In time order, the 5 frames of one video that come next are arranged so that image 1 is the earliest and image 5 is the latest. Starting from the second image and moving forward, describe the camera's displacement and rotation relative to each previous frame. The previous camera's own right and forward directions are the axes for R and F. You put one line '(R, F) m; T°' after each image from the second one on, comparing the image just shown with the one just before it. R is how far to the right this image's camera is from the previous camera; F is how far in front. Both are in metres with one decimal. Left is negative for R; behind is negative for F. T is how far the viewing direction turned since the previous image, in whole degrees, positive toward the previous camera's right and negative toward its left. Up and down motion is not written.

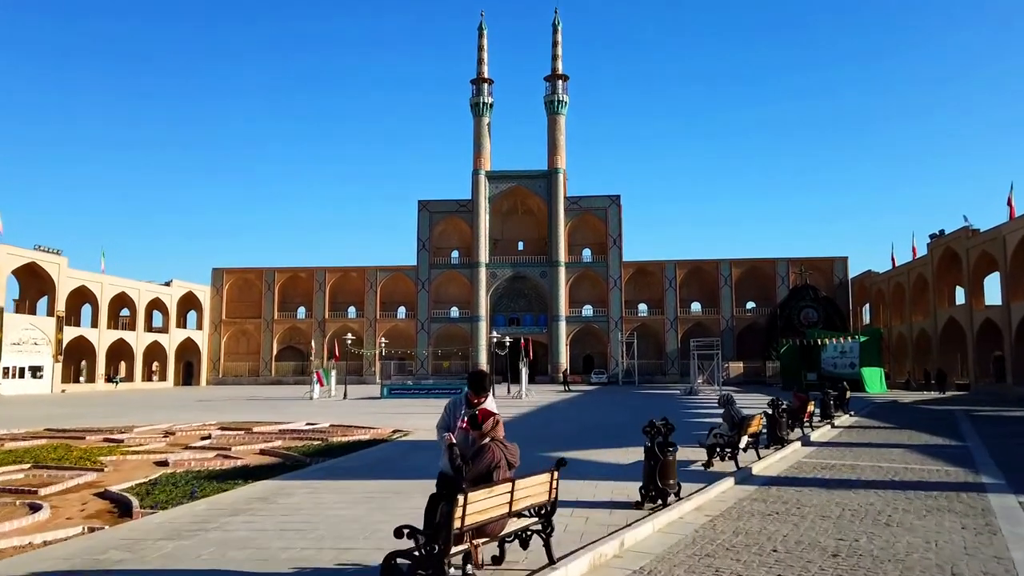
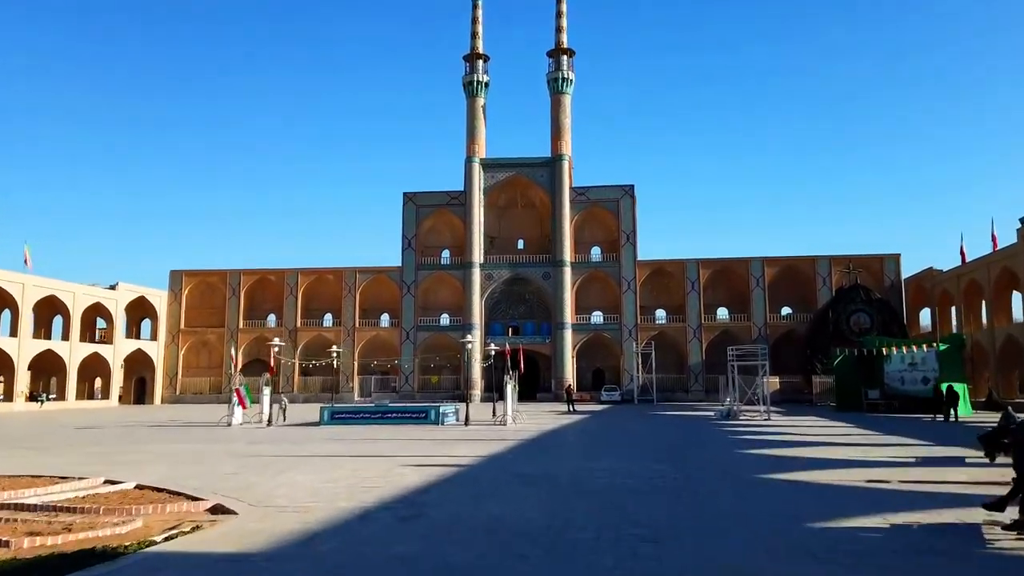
(+0.7, +5.4) m; -1°
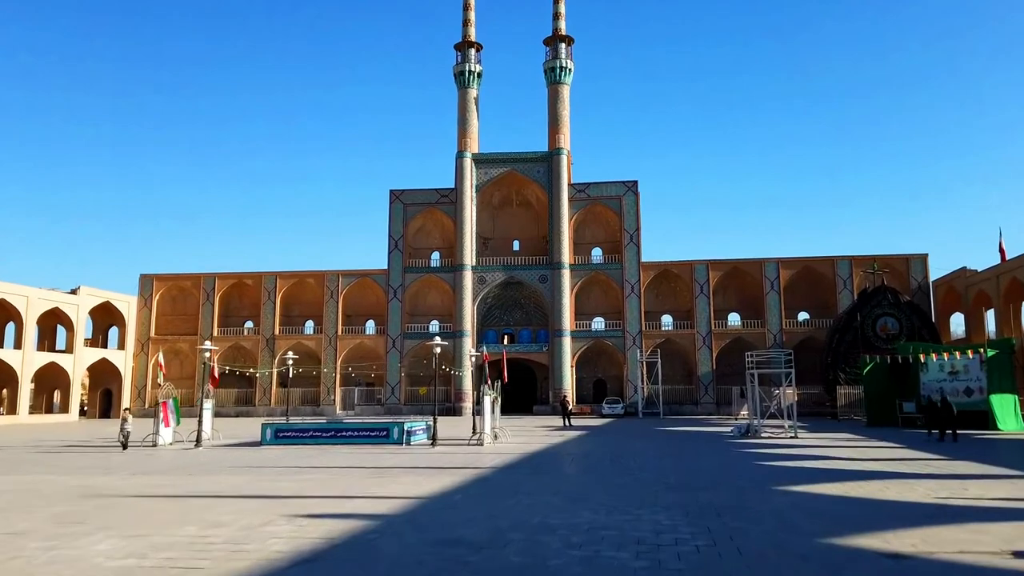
(+0.5, +2.7) m; 0°
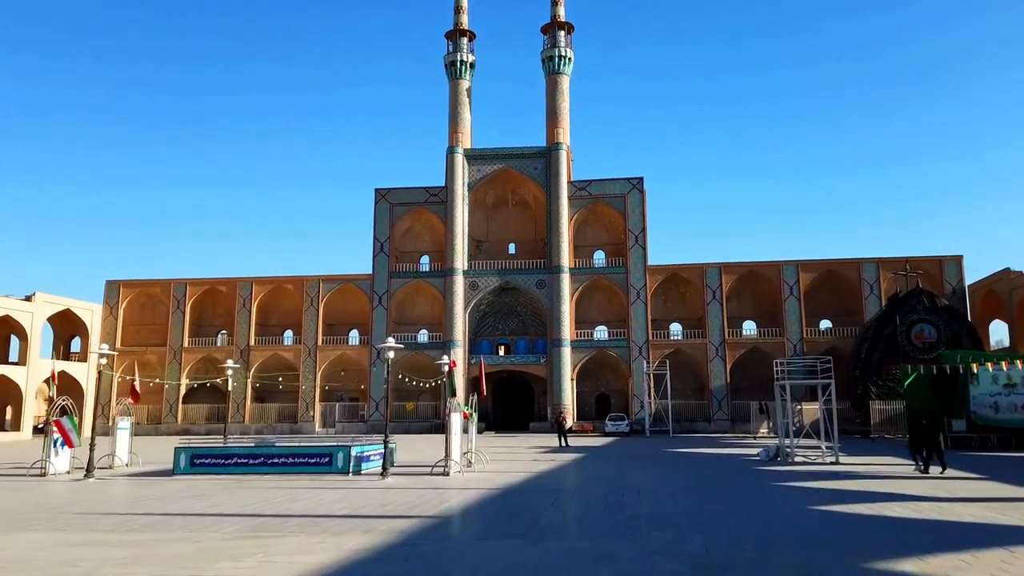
(+0.5, +2.7) m; 0°
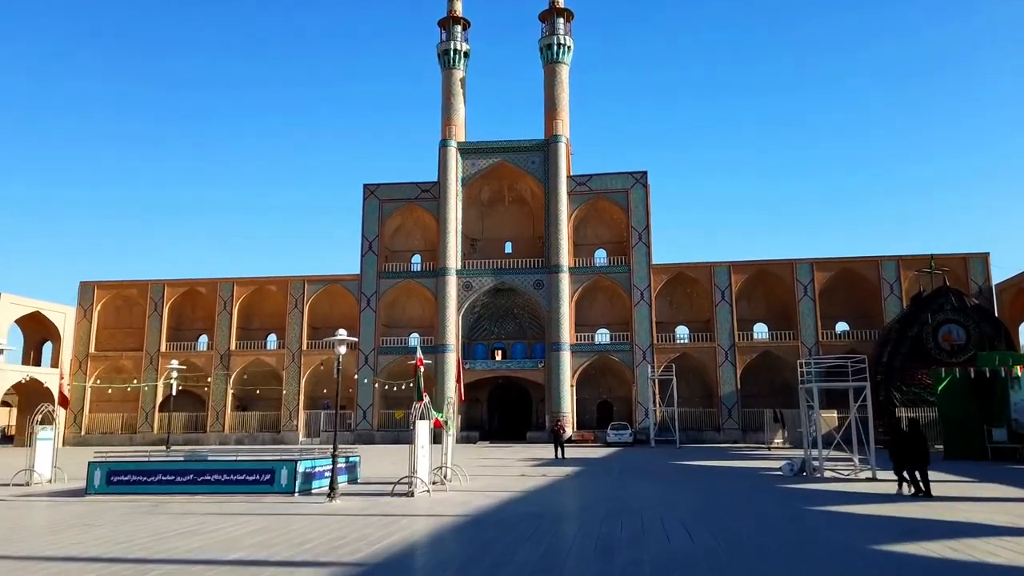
(+0.3, +1.8) m; 0°
